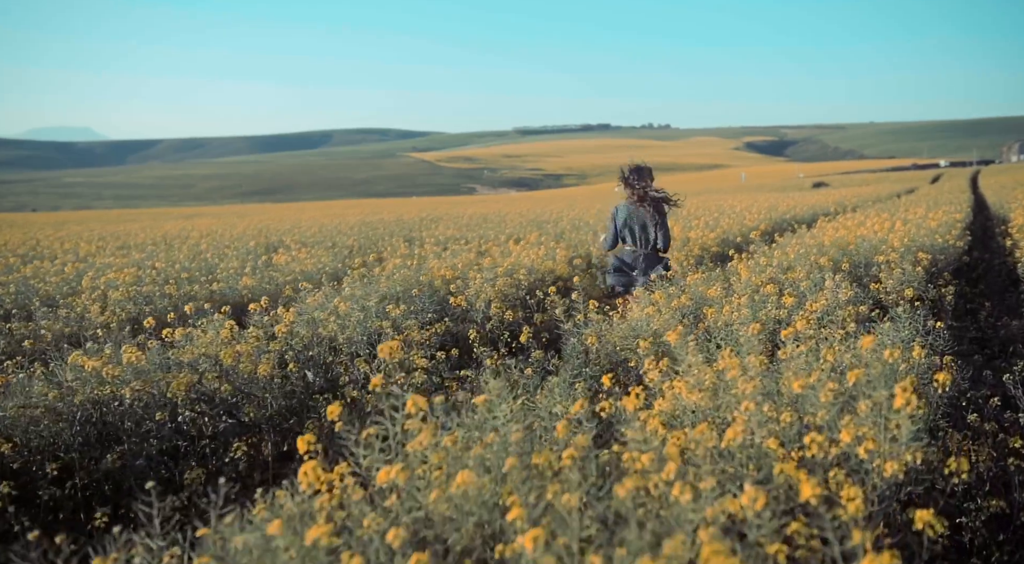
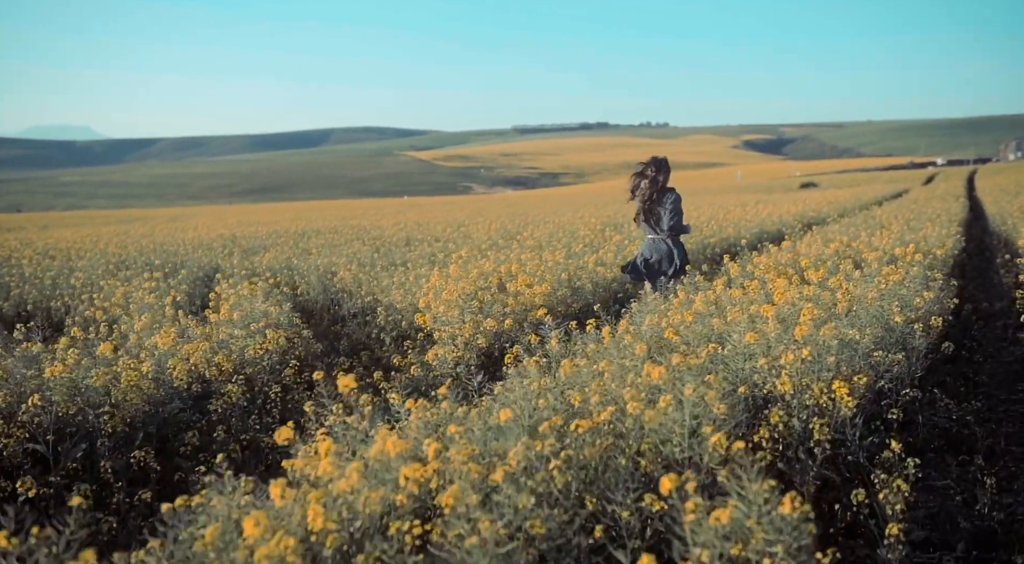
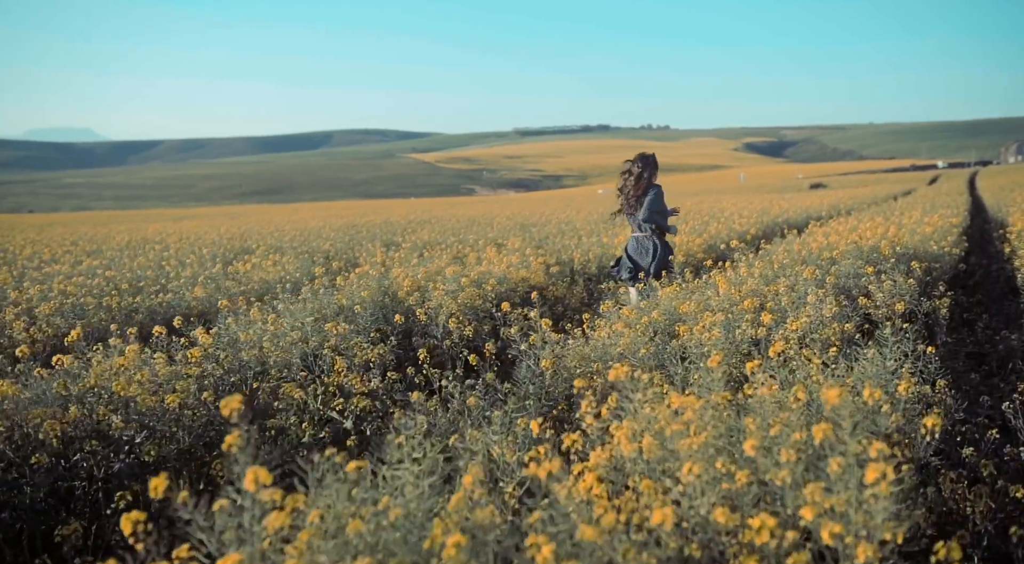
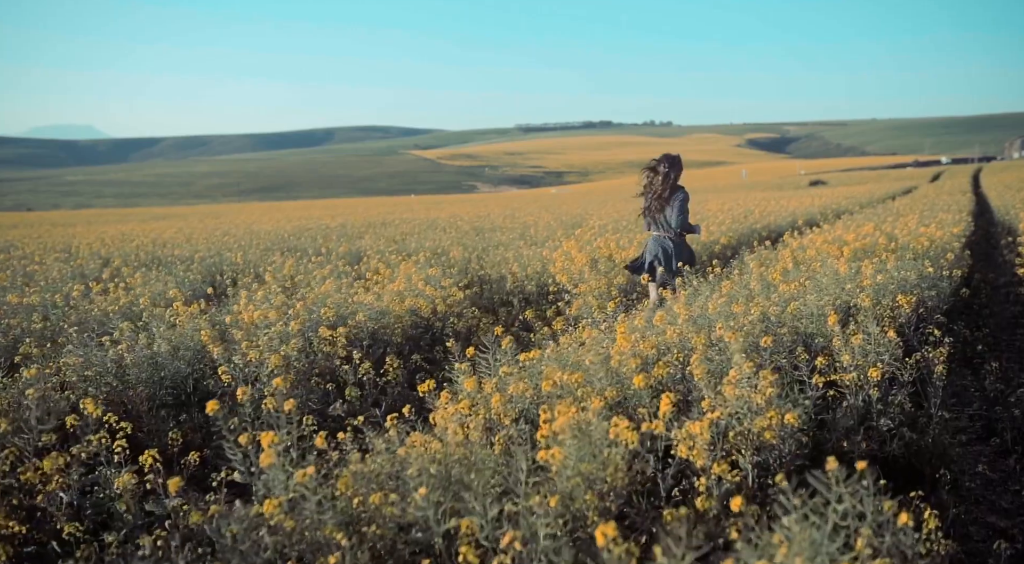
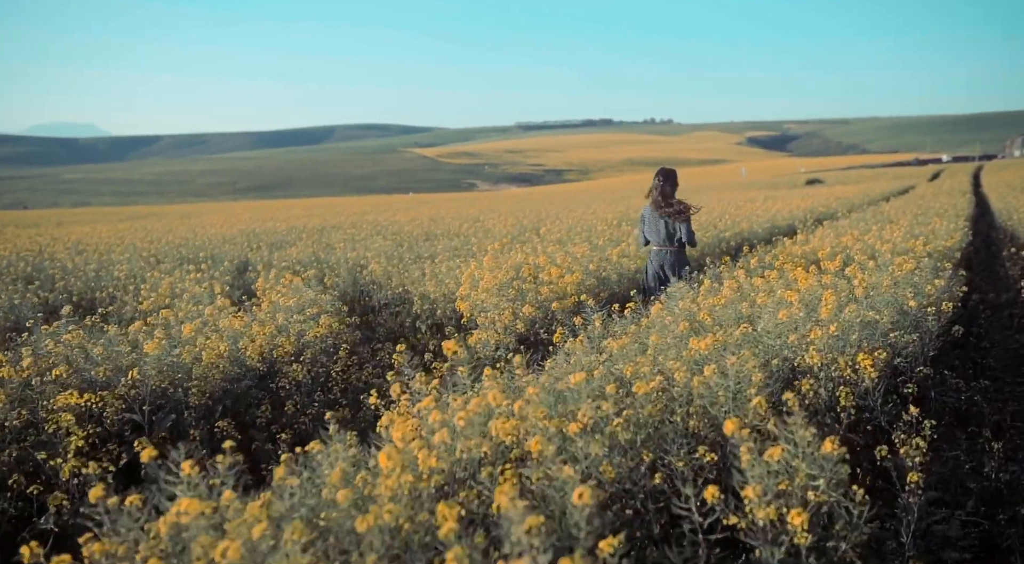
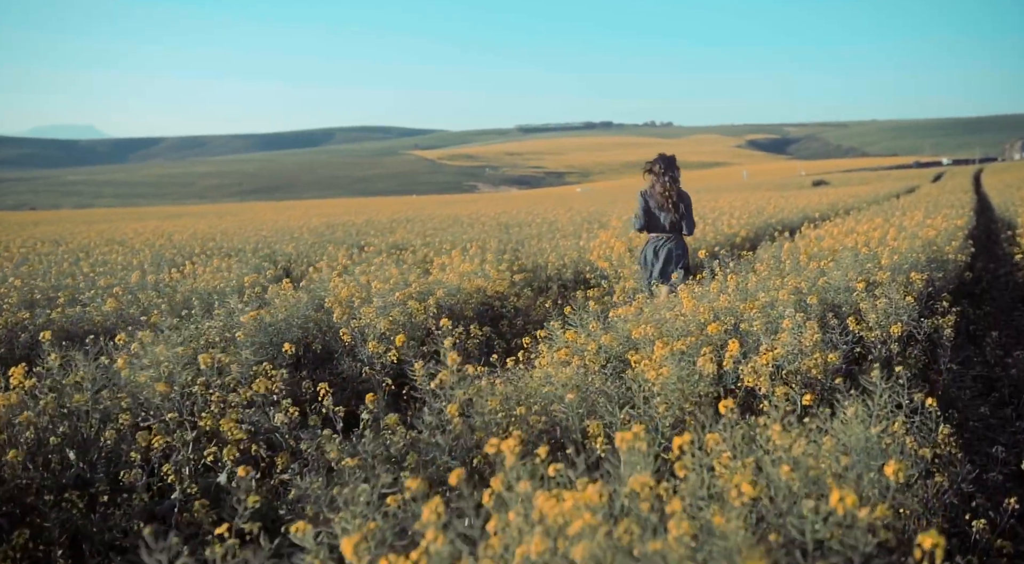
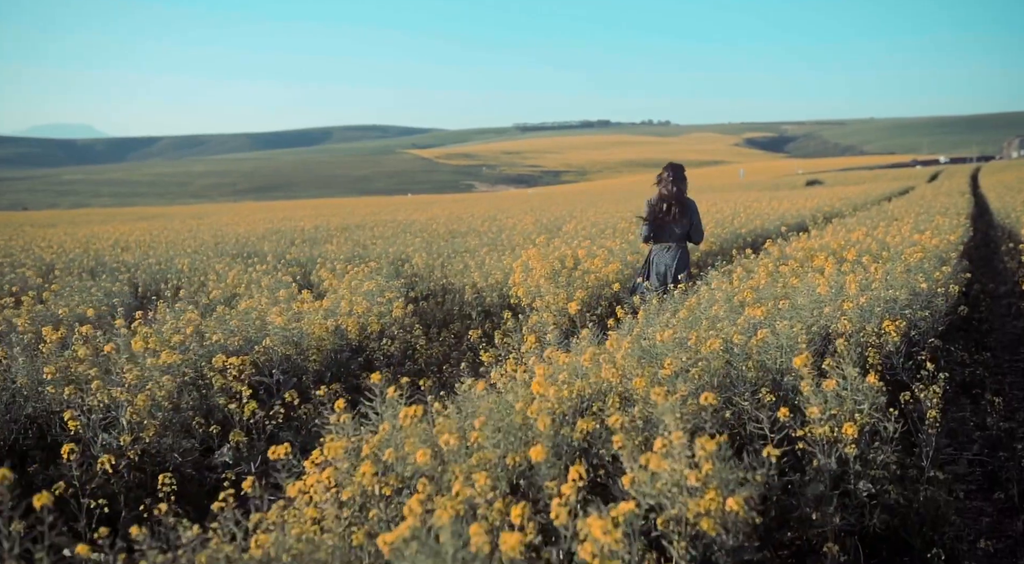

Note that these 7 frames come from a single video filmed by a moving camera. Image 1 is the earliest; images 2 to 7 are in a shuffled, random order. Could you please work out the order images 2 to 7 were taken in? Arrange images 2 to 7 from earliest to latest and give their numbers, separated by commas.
3, 6, 4, 7, 5, 2
